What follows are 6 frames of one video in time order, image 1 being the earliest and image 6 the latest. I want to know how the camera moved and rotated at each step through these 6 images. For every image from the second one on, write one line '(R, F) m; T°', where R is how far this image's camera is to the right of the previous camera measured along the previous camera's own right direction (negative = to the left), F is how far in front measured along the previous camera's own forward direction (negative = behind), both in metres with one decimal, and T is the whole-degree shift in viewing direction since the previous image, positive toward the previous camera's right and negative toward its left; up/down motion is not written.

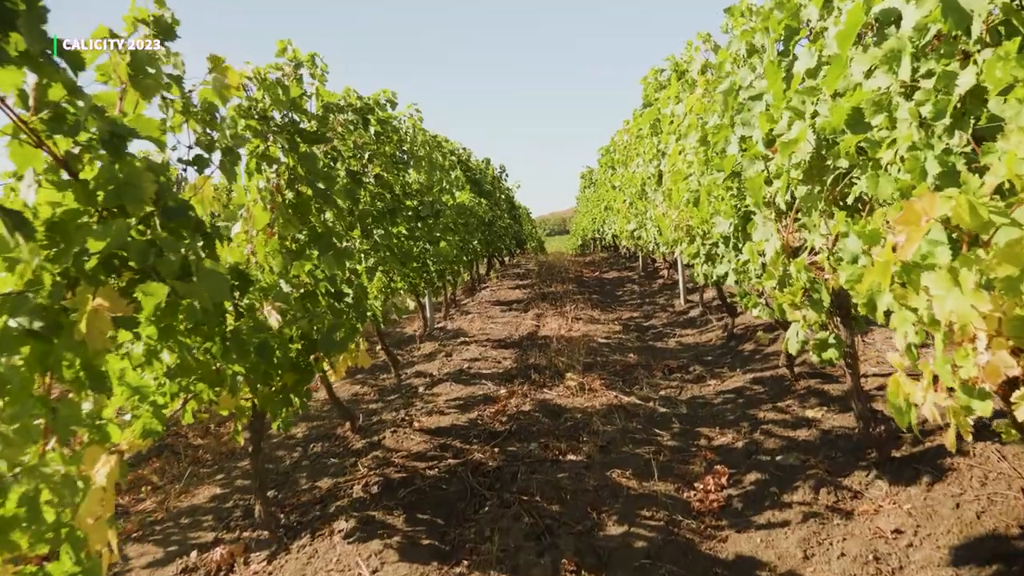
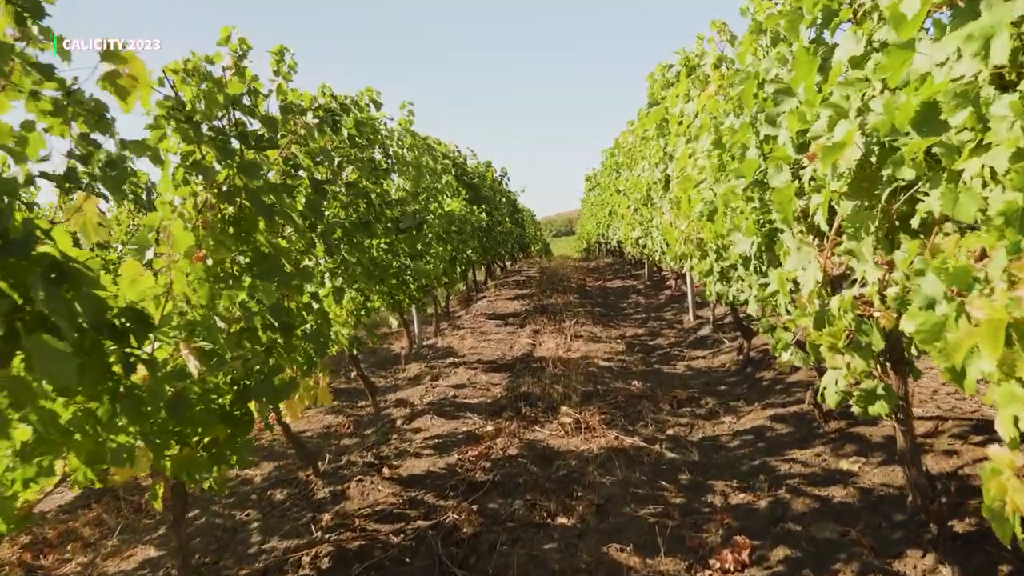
(+0.2, +0.7) m; -1°
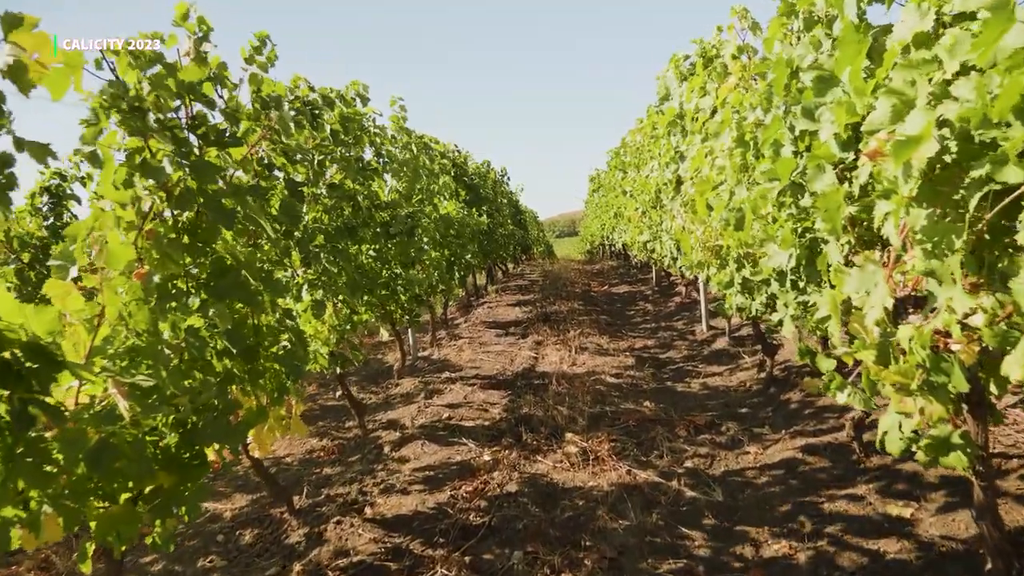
(0.0, +0.5) m; 0°
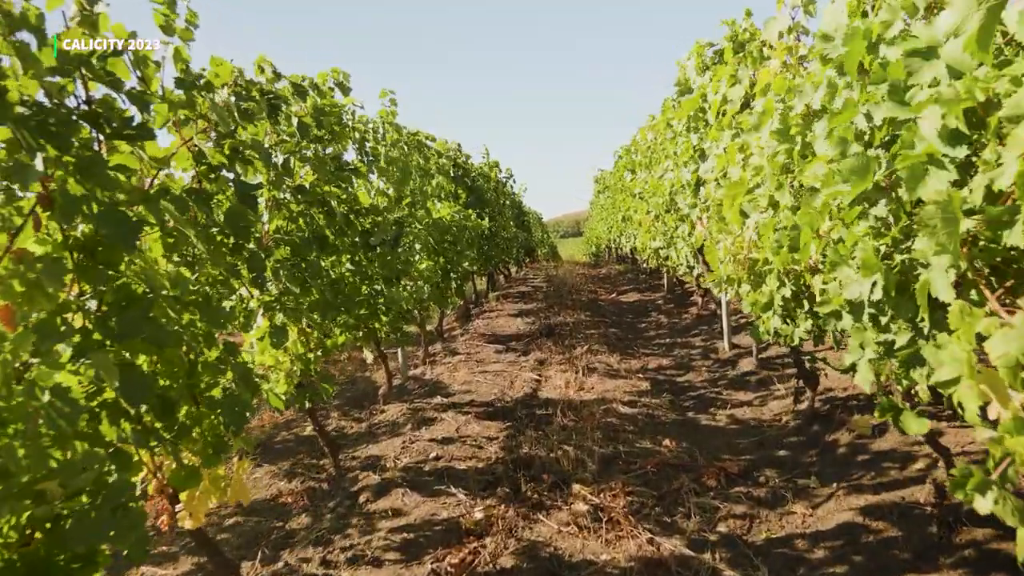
(0.0, +0.8) m; 0°
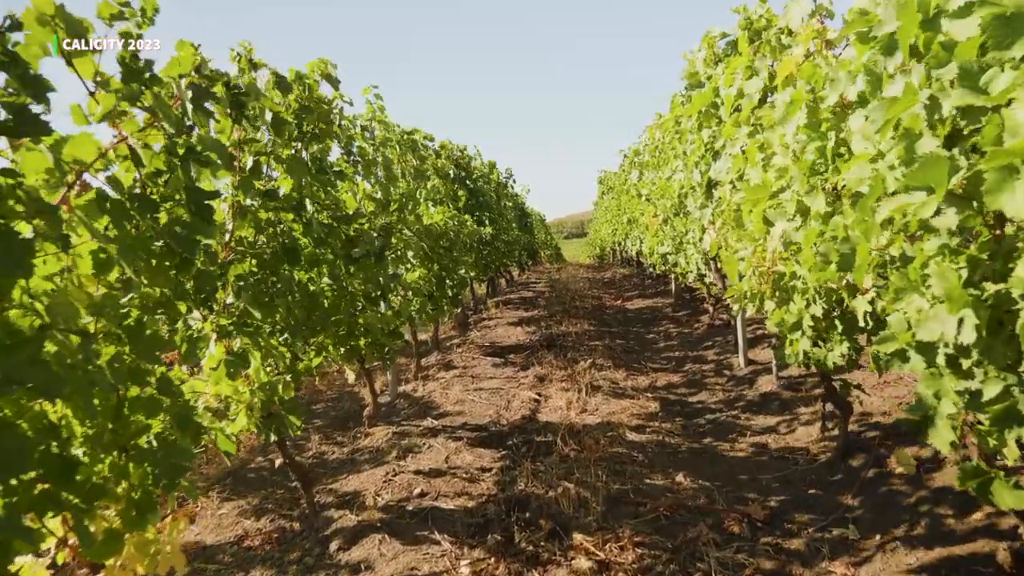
(+0.1, +0.5) m; 0°
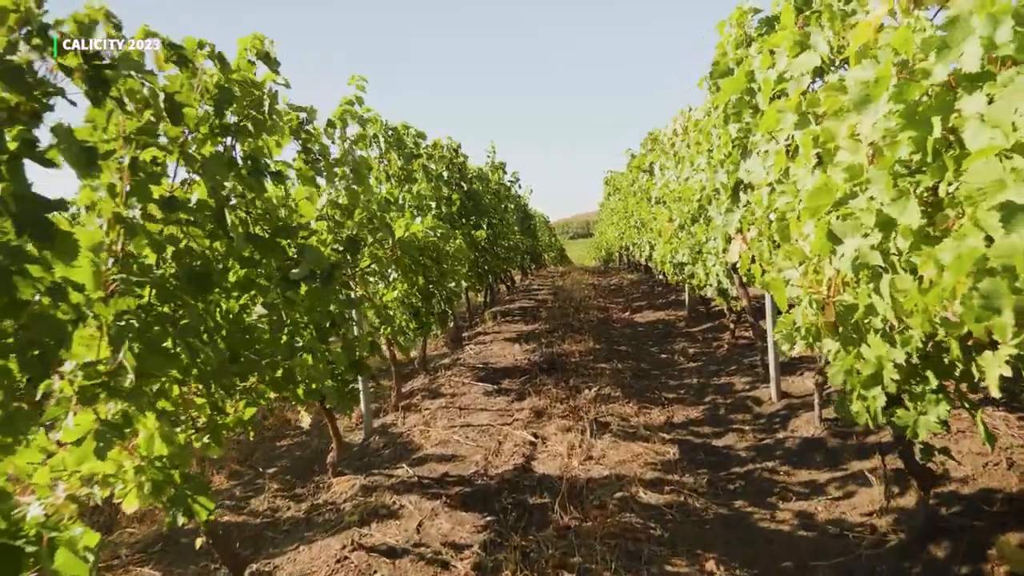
(+0.1, +1.0) m; -1°
